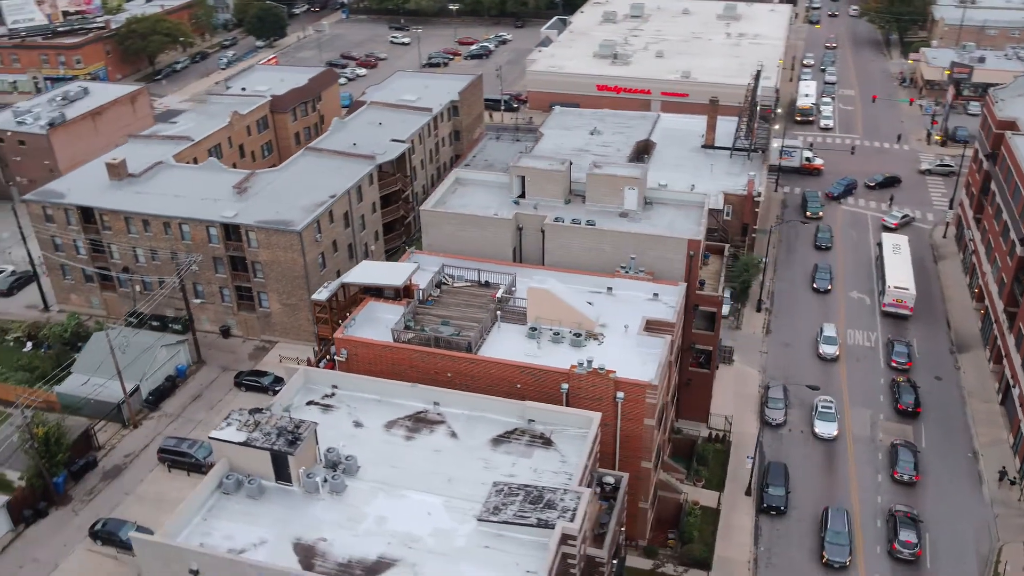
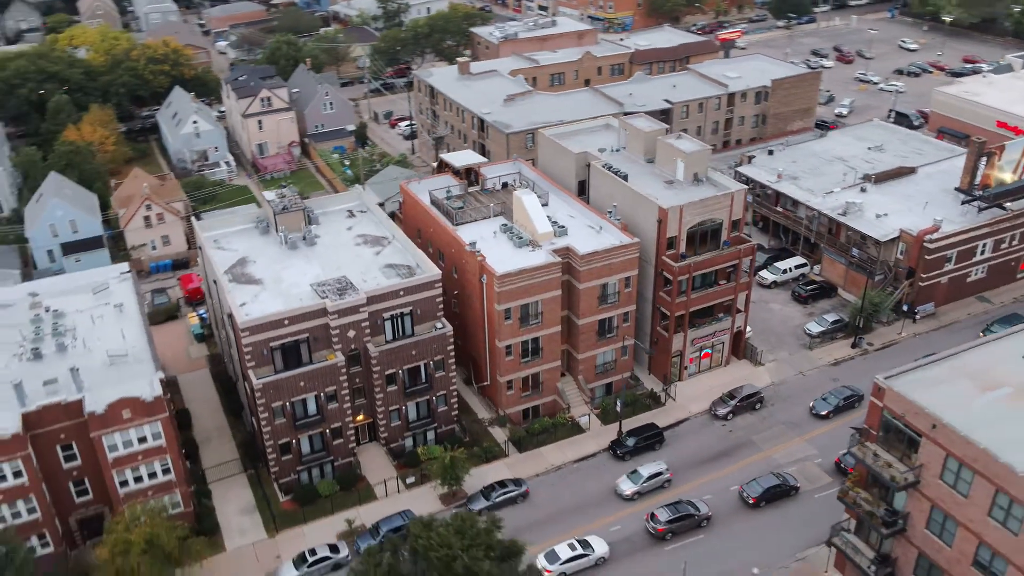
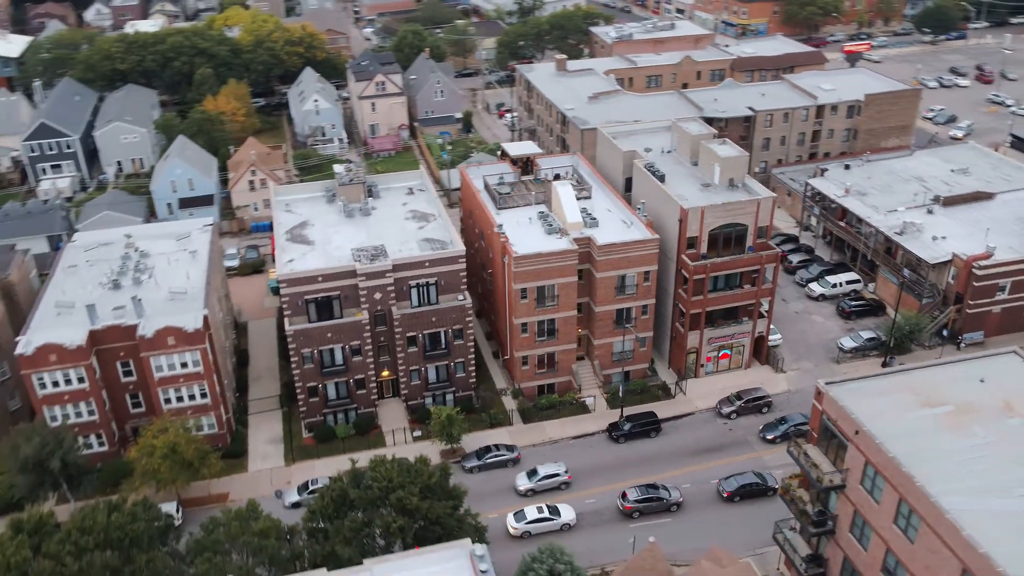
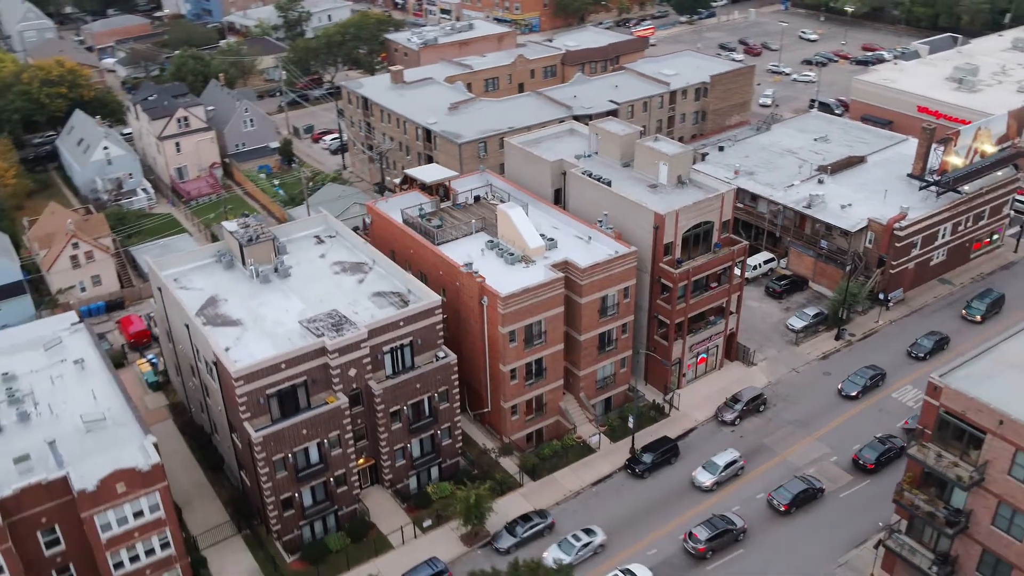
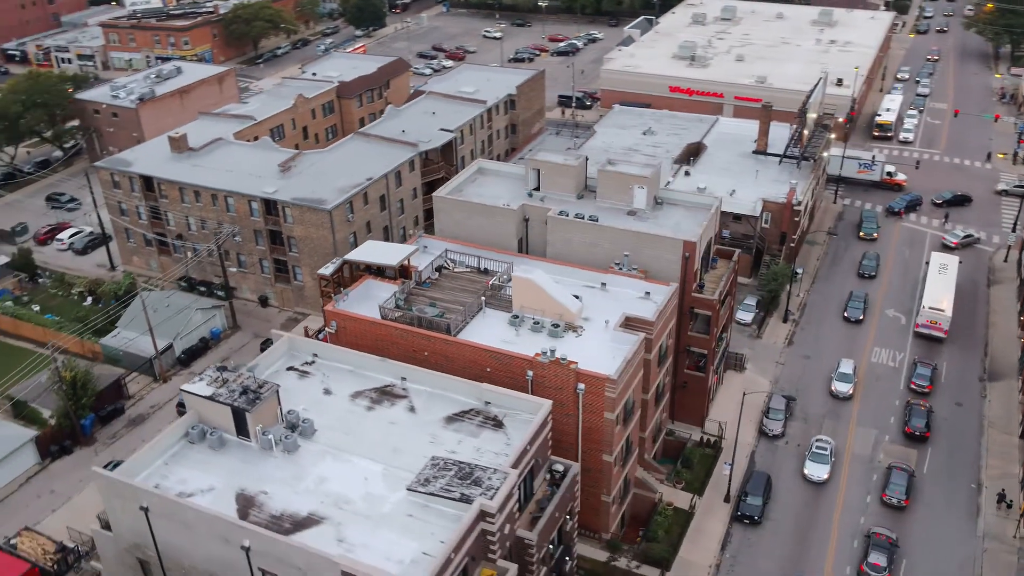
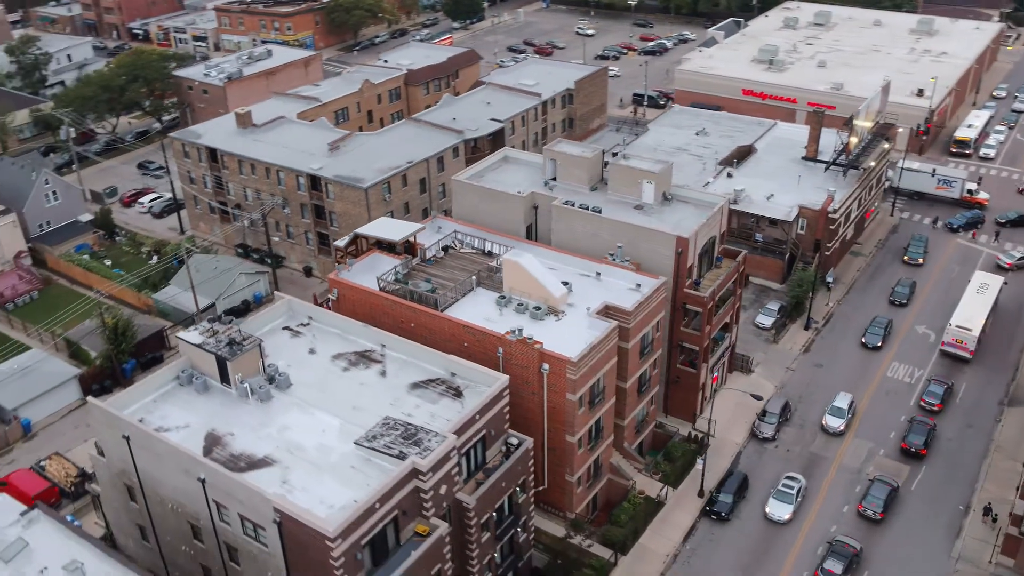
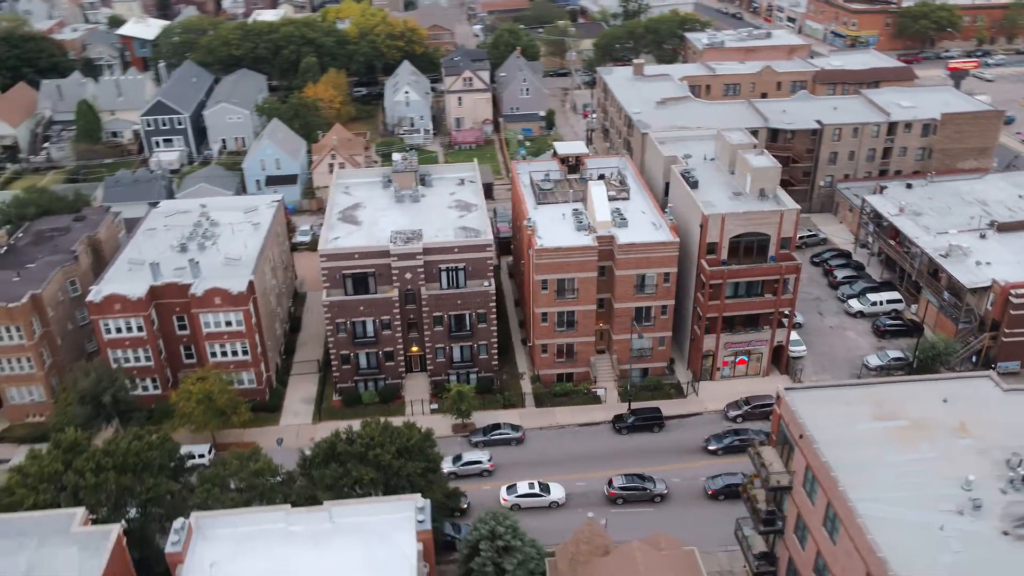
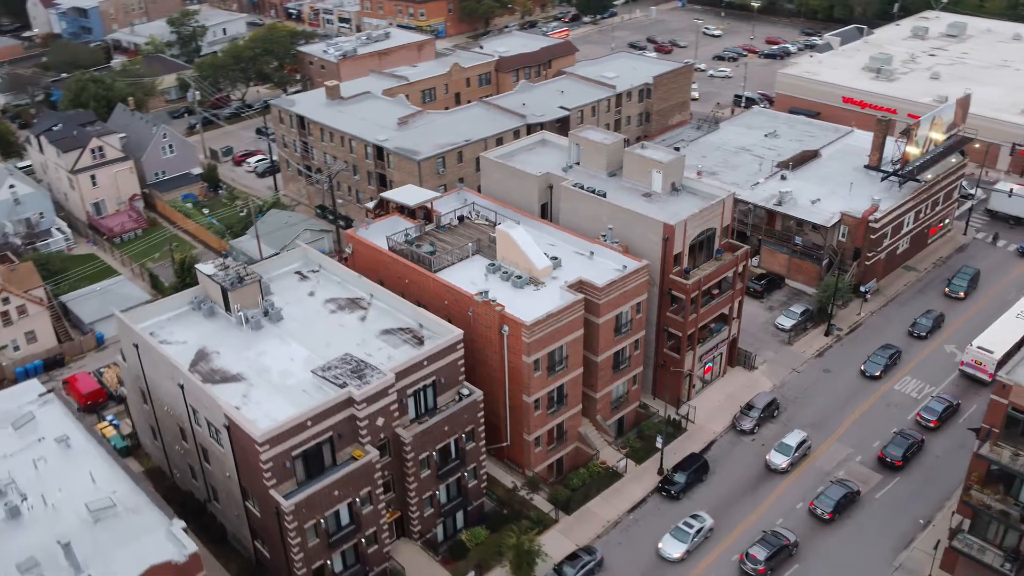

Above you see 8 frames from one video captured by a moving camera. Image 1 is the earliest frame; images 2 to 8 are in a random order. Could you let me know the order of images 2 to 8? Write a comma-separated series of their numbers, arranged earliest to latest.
5, 6, 8, 4, 2, 3, 7
